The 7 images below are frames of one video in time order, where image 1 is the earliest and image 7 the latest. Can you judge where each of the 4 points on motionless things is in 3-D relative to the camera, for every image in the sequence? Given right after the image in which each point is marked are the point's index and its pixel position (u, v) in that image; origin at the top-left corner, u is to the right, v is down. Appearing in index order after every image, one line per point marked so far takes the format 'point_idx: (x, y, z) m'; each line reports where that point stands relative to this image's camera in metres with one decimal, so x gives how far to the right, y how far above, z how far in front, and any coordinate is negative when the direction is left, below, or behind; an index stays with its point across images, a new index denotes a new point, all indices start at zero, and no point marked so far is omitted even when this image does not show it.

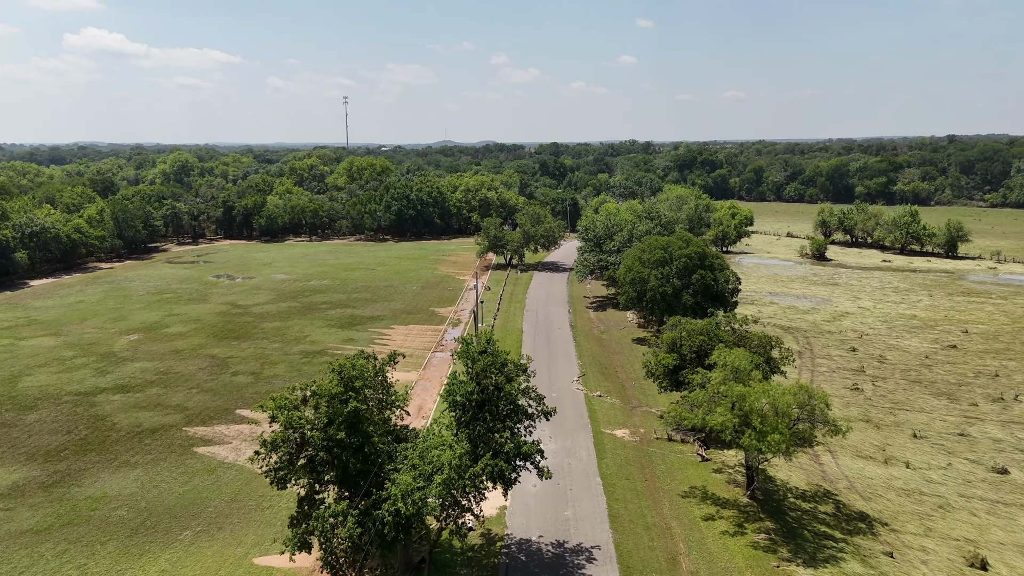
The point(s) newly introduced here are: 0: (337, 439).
0: (-4.2, -3.7, +17.5) m
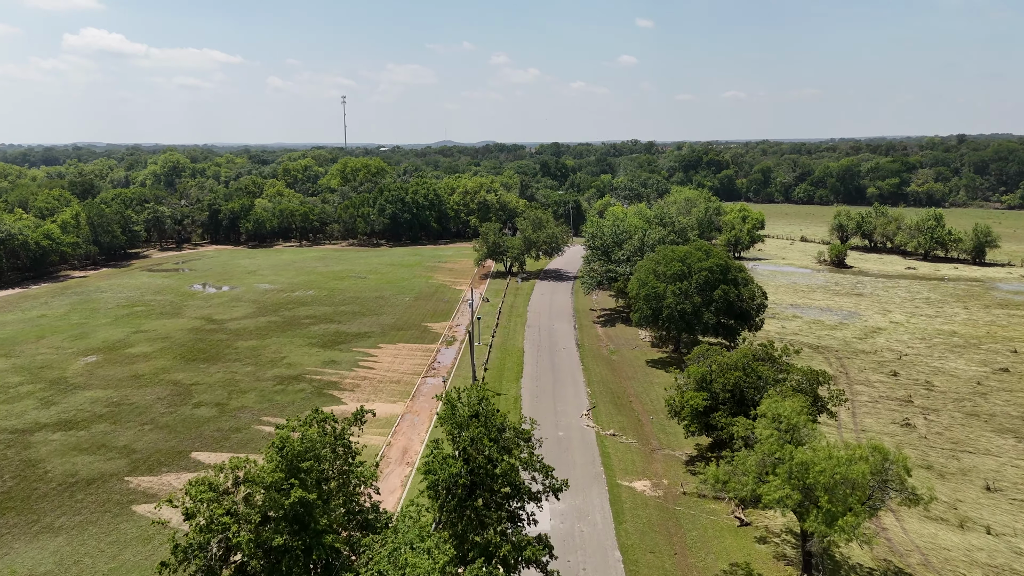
0: (-4.2, -4.6, +13.0) m
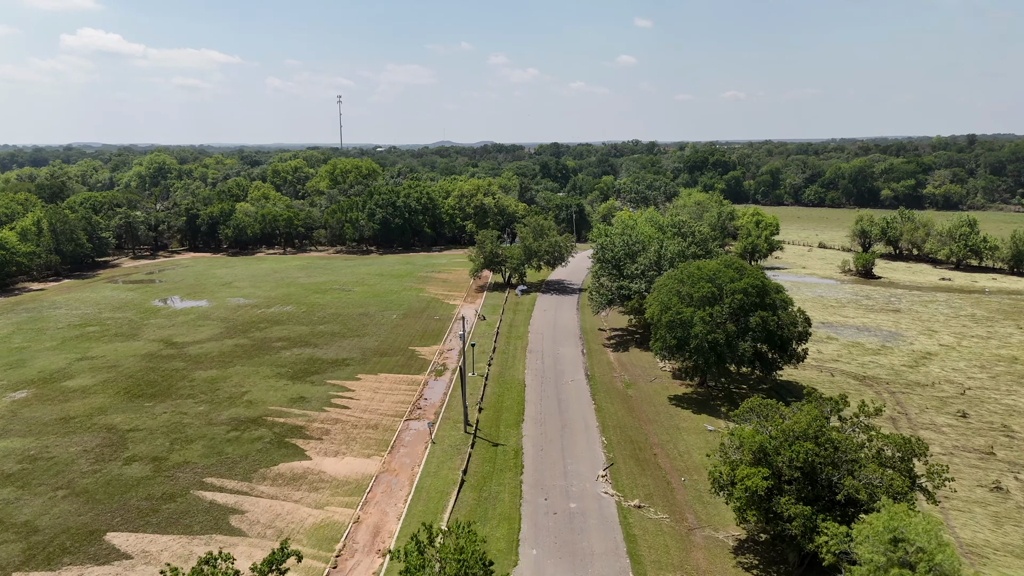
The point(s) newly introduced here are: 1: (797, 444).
0: (-4.2, -5.7, +7.1) m
1: (+7.4, -4.0, +18.7) m
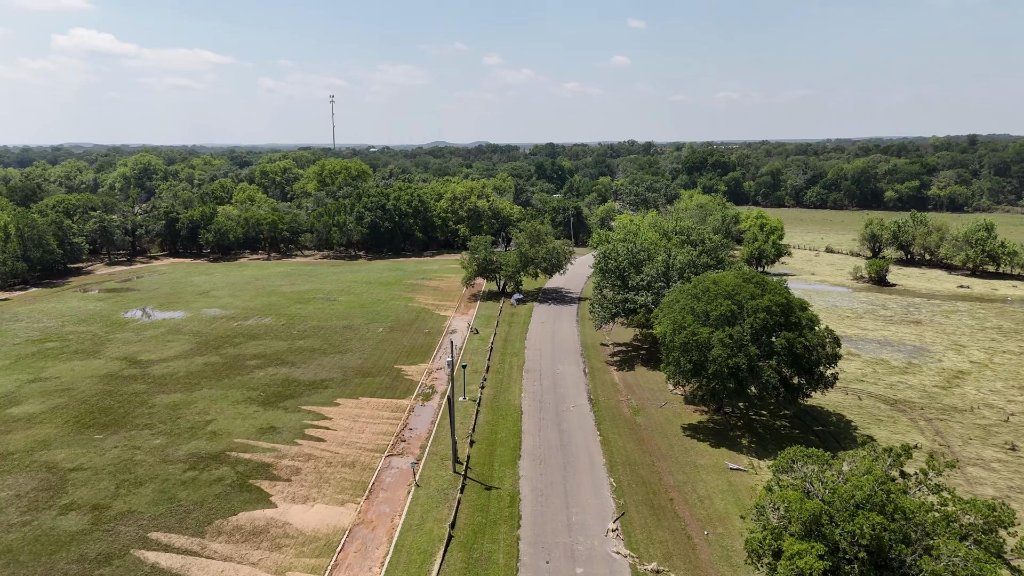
0: (-4.2, -6.4, +3.5) m
1: (+7.3, -4.7, +15.2) m
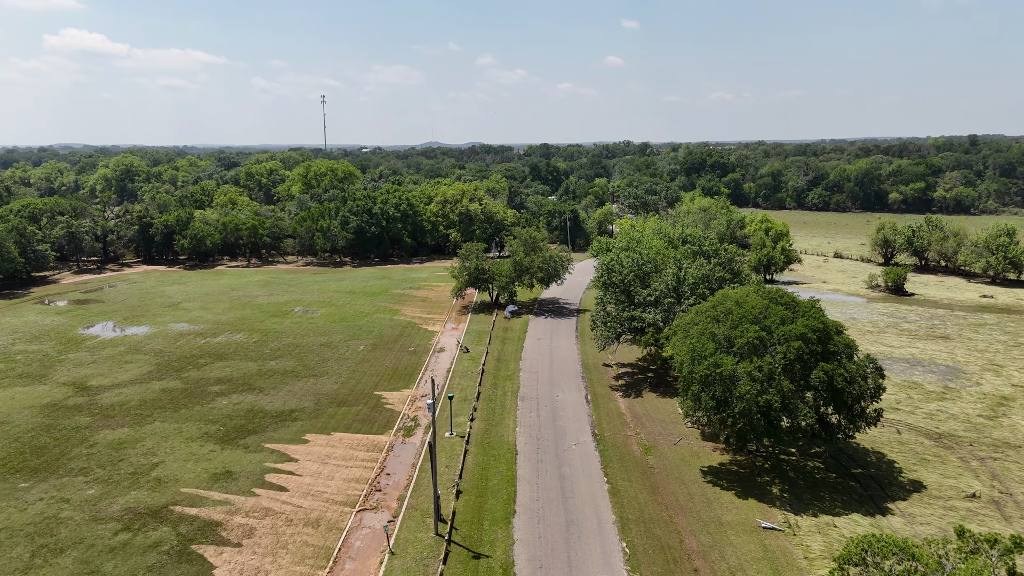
0: (-4.2, -7.2, -0.6) m
1: (+7.2, -5.5, +11.1) m
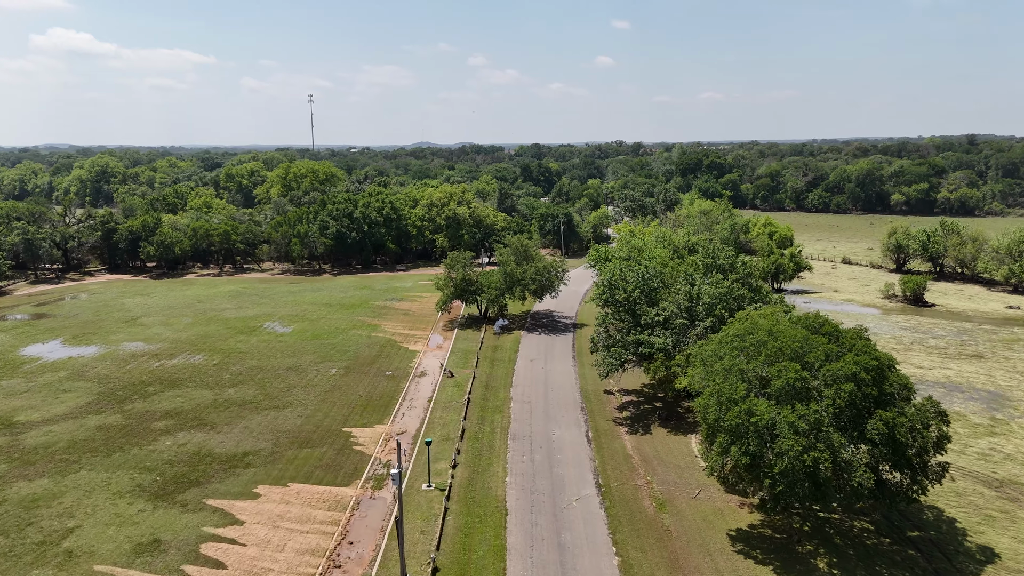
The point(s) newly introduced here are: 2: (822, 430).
0: (-4.3, -8.1, -5.2) m
1: (+7.0, -6.3, +6.6) m
2: (+8.4, -3.9, +19.8) m
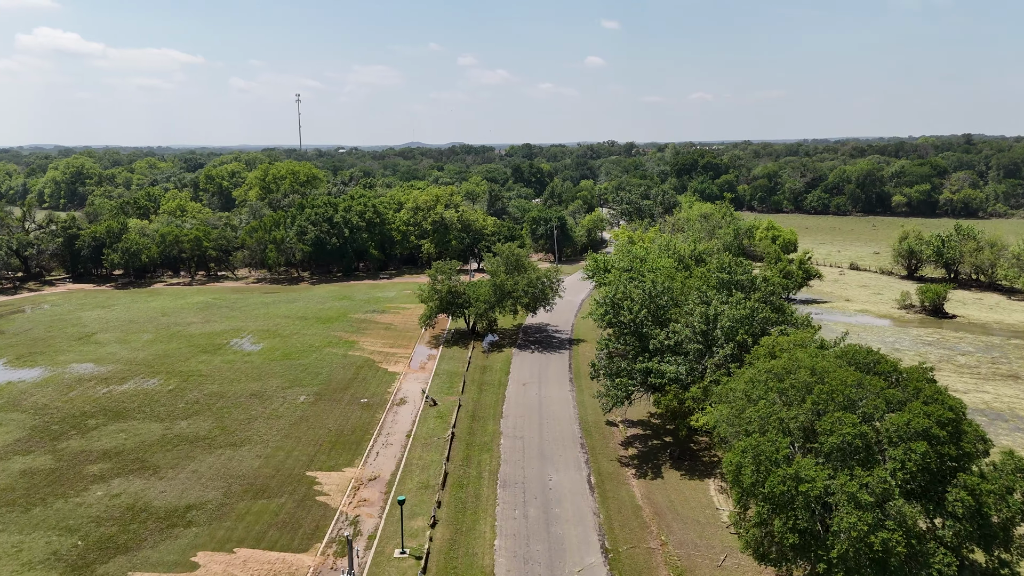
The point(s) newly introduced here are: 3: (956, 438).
0: (-4.2, -8.9, -9.4) m
1: (+6.9, -7.1, +2.6) m
2: (+8.2, -4.6, +15.8) m
3: (+10.2, -3.3, +16.7) m
